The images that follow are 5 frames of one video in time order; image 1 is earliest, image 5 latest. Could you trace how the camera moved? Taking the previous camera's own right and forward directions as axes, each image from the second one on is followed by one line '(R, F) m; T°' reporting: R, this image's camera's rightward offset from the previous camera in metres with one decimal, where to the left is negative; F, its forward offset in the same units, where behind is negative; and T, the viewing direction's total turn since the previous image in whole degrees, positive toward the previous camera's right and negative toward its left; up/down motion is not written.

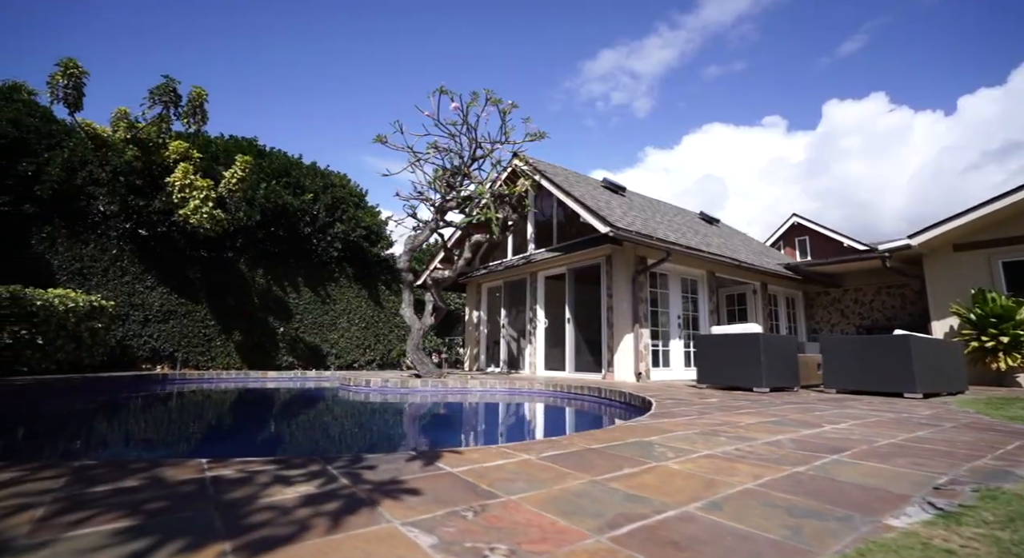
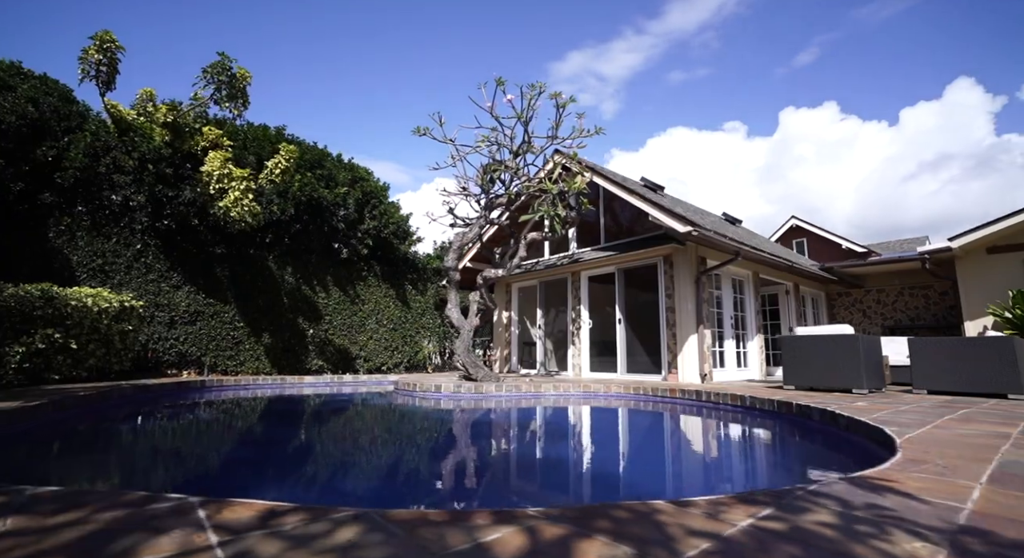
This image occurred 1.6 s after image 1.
(-1.9, +0.4) m; +5°
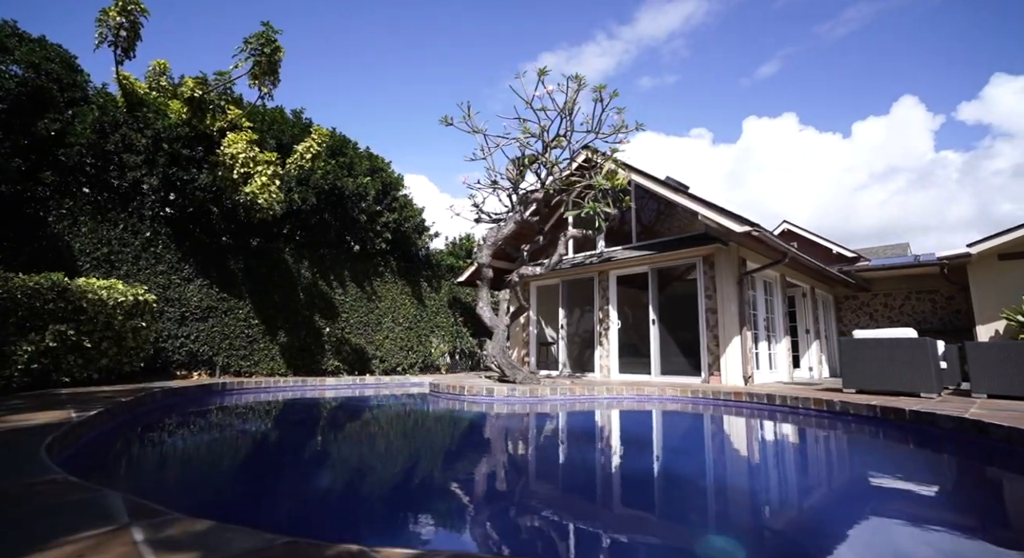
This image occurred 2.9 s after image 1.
(-1.4, +0.5) m; +4°
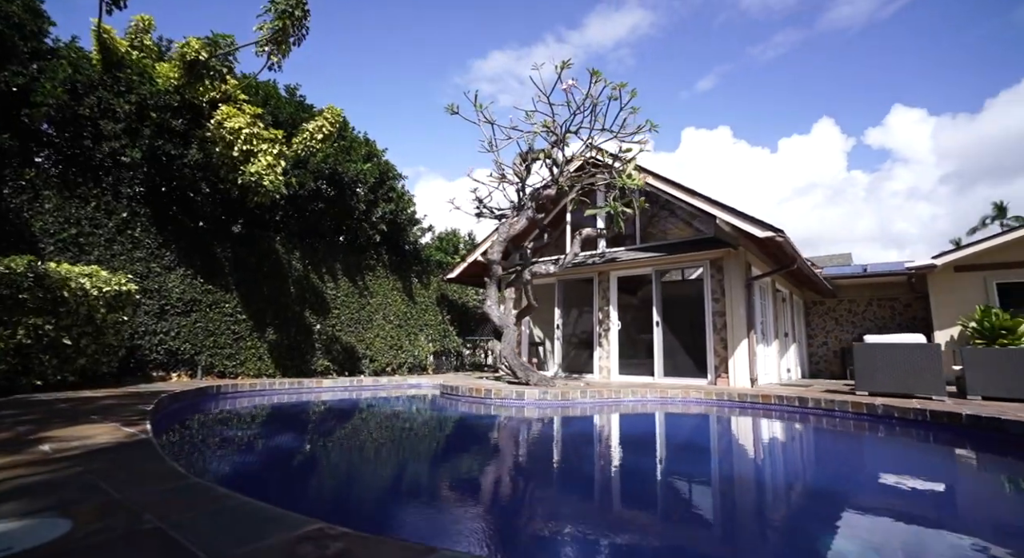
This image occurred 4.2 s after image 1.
(-1.4, +0.5) m; +7°
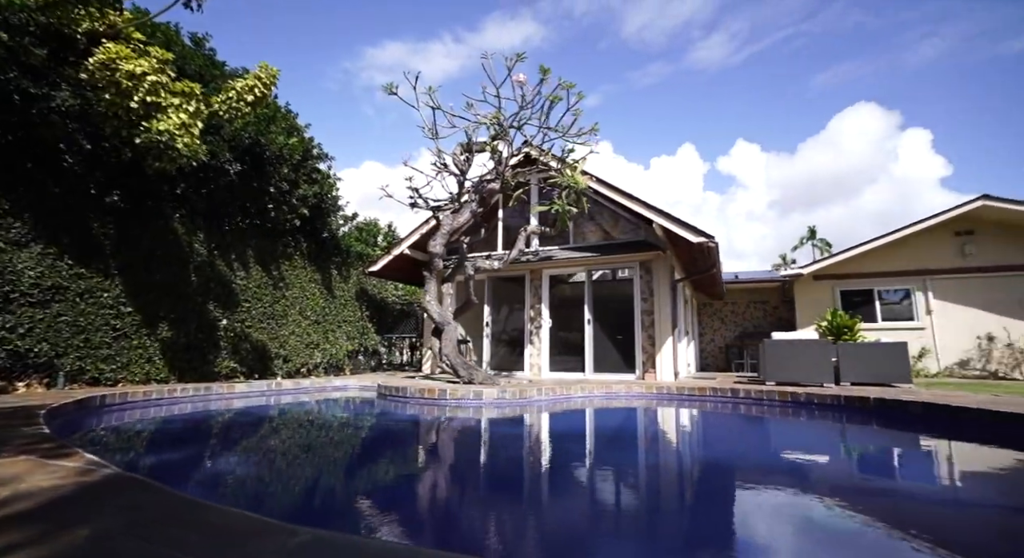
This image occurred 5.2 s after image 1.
(-1.1, +0.5) m; +13°
